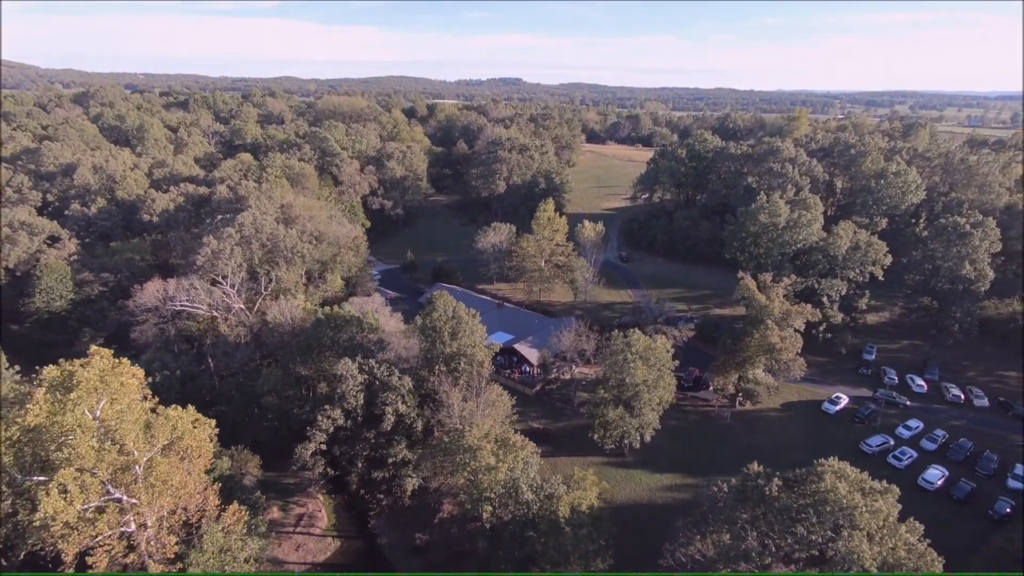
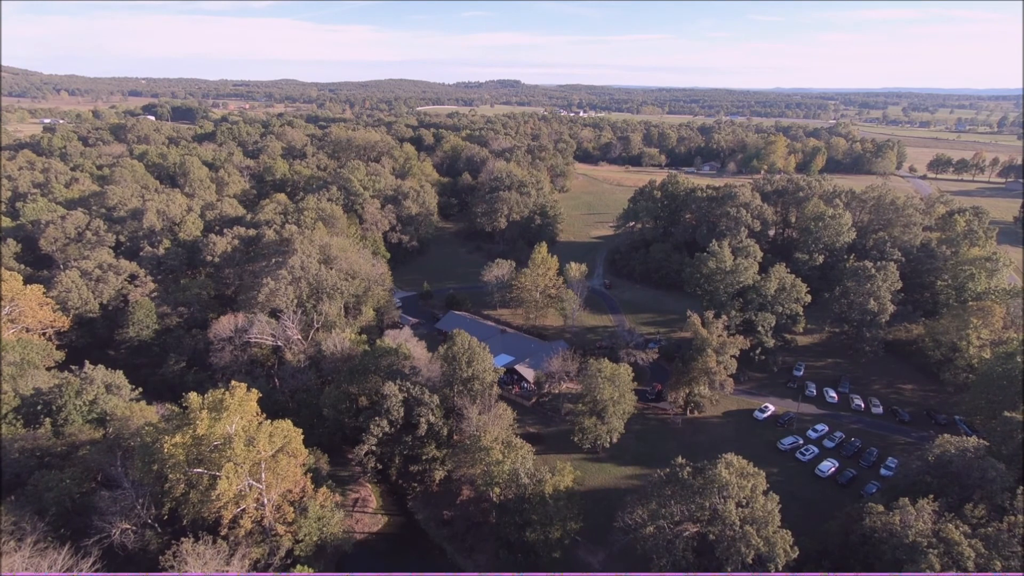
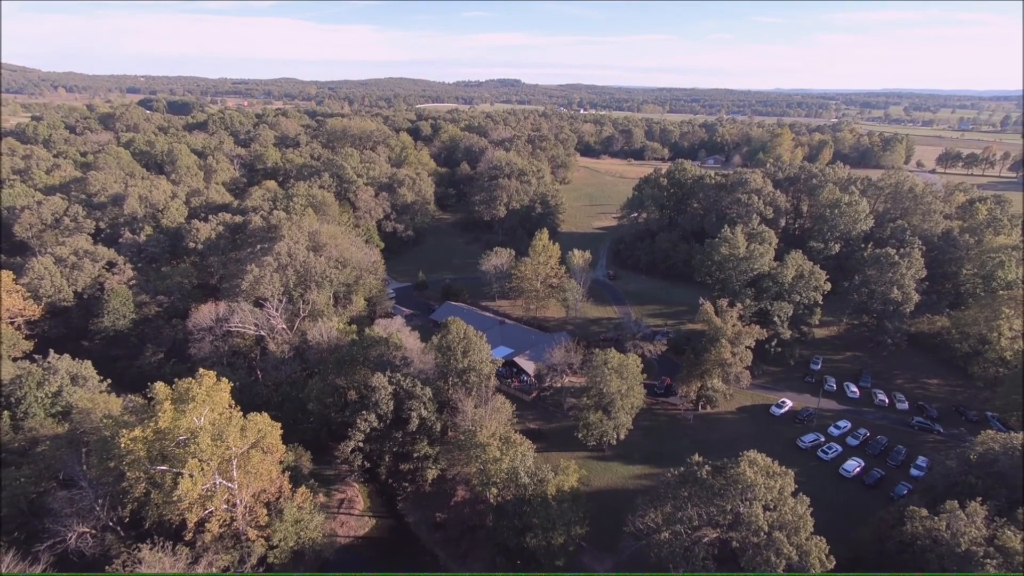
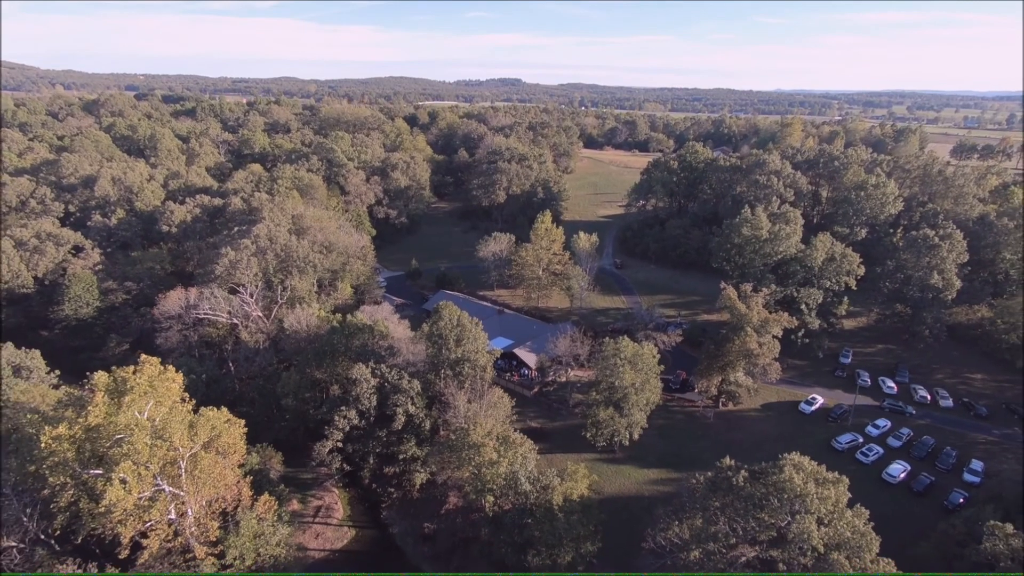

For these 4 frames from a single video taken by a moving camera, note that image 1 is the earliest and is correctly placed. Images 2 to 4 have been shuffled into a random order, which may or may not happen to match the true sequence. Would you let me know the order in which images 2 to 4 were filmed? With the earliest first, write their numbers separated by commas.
4, 3, 2
